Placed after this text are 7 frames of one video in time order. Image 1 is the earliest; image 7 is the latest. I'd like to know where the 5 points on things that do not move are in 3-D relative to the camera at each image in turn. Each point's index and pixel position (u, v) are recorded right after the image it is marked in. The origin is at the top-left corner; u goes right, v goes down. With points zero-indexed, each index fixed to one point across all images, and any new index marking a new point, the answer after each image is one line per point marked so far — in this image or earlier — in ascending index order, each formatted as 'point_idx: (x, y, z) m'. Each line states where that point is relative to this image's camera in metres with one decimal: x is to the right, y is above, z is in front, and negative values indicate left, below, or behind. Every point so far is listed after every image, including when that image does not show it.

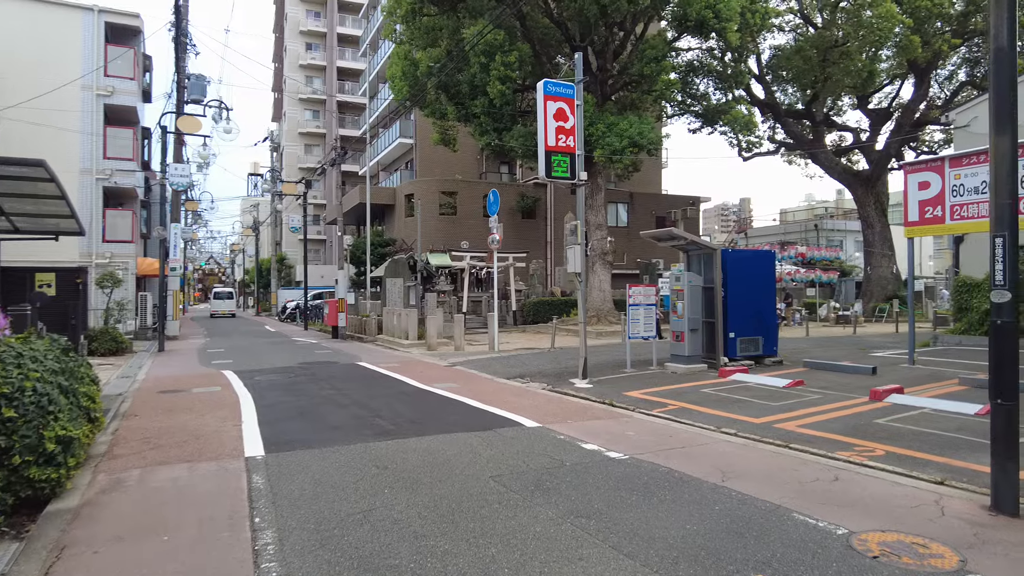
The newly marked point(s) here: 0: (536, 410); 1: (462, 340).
0: (+0.3, -1.7, +9.0) m
1: (-1.4, -1.4, +17.4) m
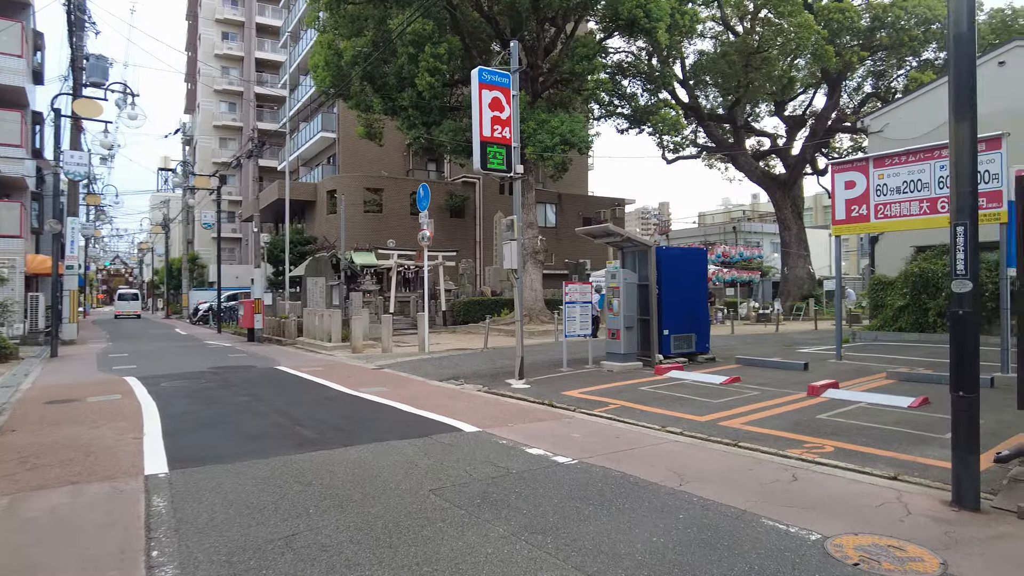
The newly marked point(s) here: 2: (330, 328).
0: (-0.5, -1.6, +8.5) m
1: (-3.1, -1.4, +16.6) m
2: (-5.2, -1.1, +18.8) m
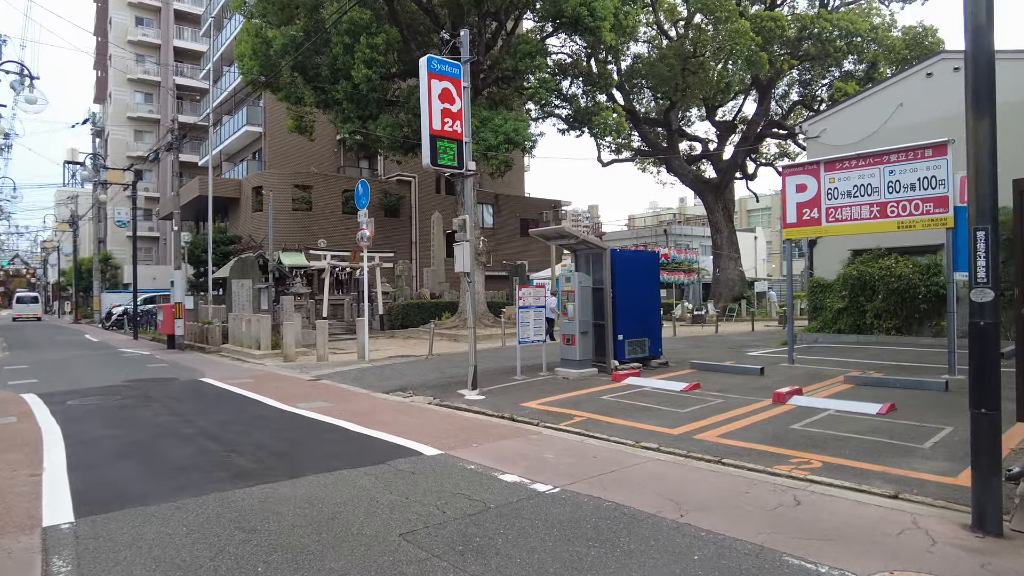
0: (-1.0, -1.7, +7.7) m
1: (-4.4, -1.4, +15.5) m
2: (-6.7, -1.2, +17.5) m
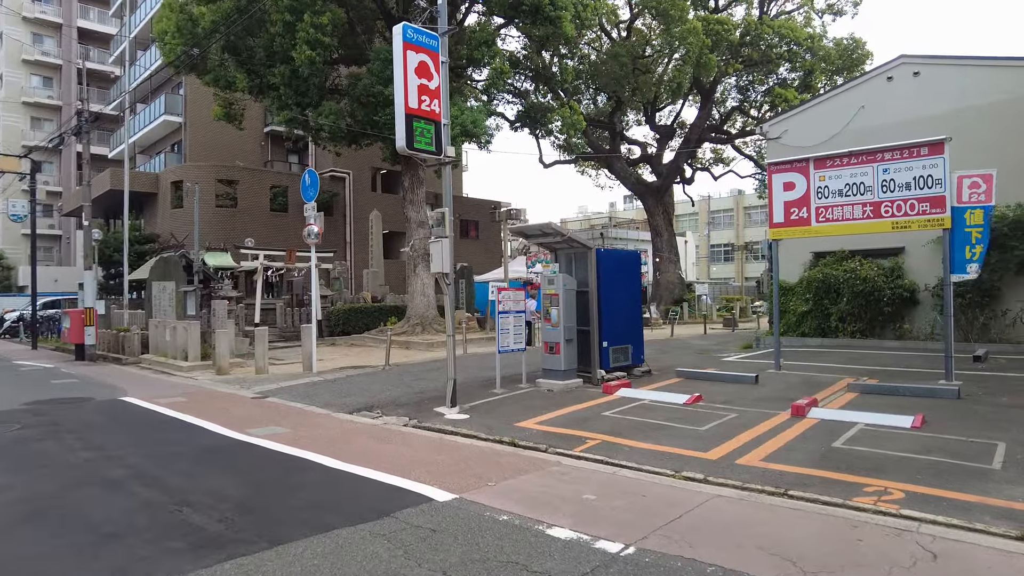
0: (-0.8, -1.7, +6.4) m
1: (-5.2, -1.5, +13.7) m
2: (-7.6, -1.3, +15.5) m
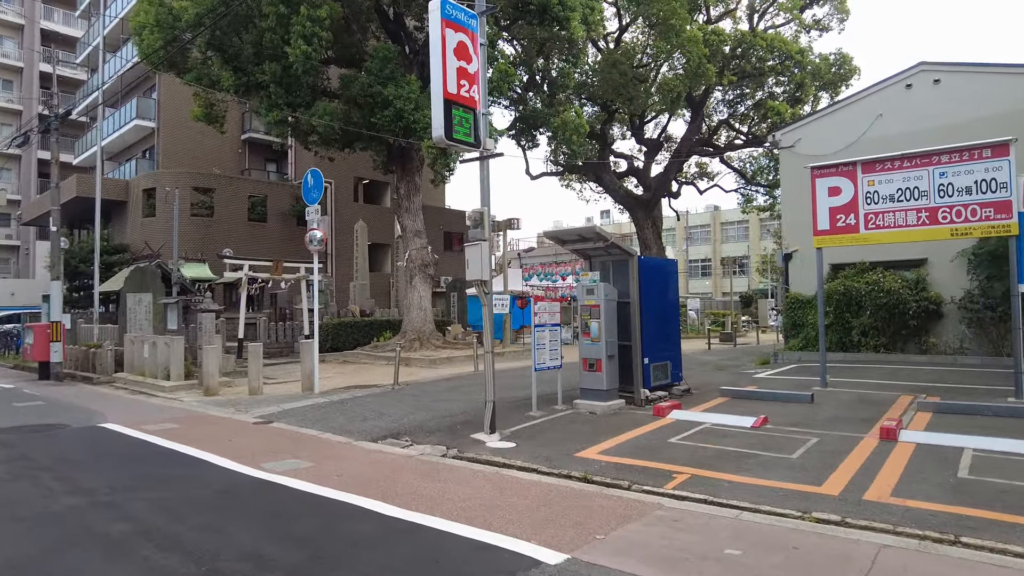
0: (-0.1, -1.7, +5.2) m
1: (-4.8, -1.7, +12.4) m
2: (-7.3, -1.6, +14.0) m
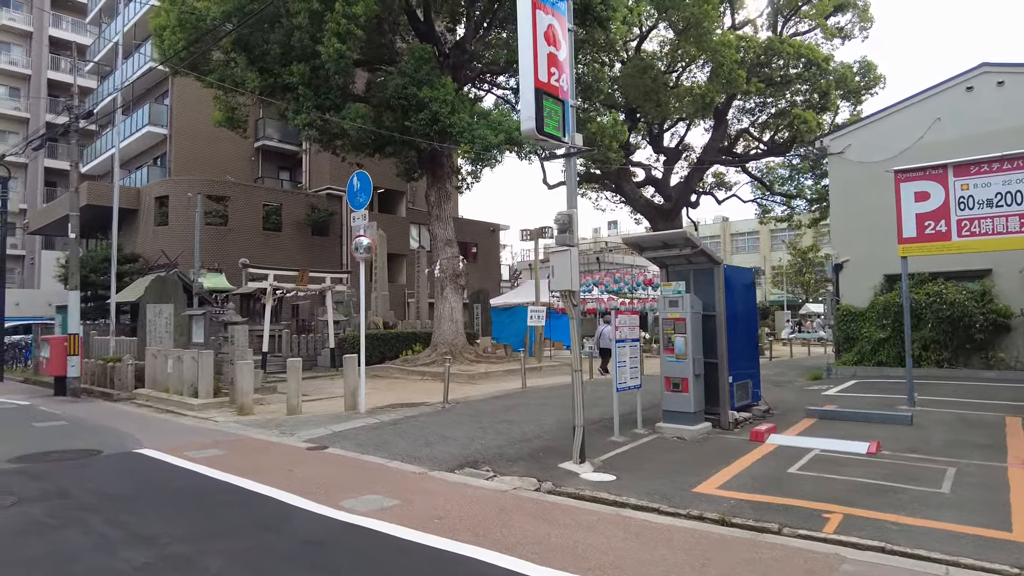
0: (+0.9, -1.8, +4.3) m
1: (-3.7, -1.9, +11.5) m
2: (-6.3, -1.8, +13.1) m
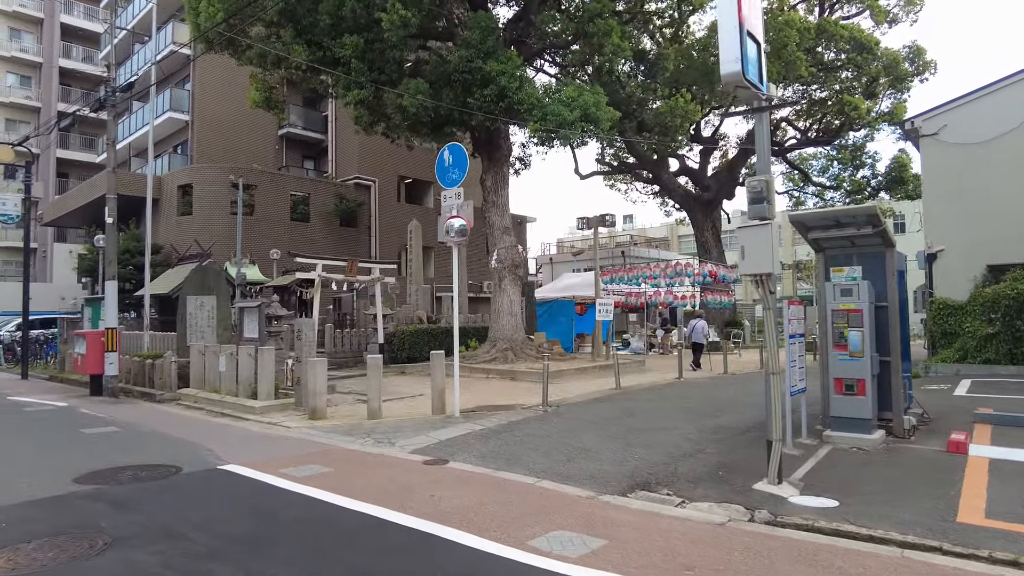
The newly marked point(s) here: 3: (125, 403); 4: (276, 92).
0: (+2.6, -1.7, +3.0) m
1: (-2.0, -1.7, +10.1) m
2: (-4.6, -1.6, +11.8) m
3: (-7.9, -2.3, +13.5) m
4: (-6.8, +5.7, +19.2) m
